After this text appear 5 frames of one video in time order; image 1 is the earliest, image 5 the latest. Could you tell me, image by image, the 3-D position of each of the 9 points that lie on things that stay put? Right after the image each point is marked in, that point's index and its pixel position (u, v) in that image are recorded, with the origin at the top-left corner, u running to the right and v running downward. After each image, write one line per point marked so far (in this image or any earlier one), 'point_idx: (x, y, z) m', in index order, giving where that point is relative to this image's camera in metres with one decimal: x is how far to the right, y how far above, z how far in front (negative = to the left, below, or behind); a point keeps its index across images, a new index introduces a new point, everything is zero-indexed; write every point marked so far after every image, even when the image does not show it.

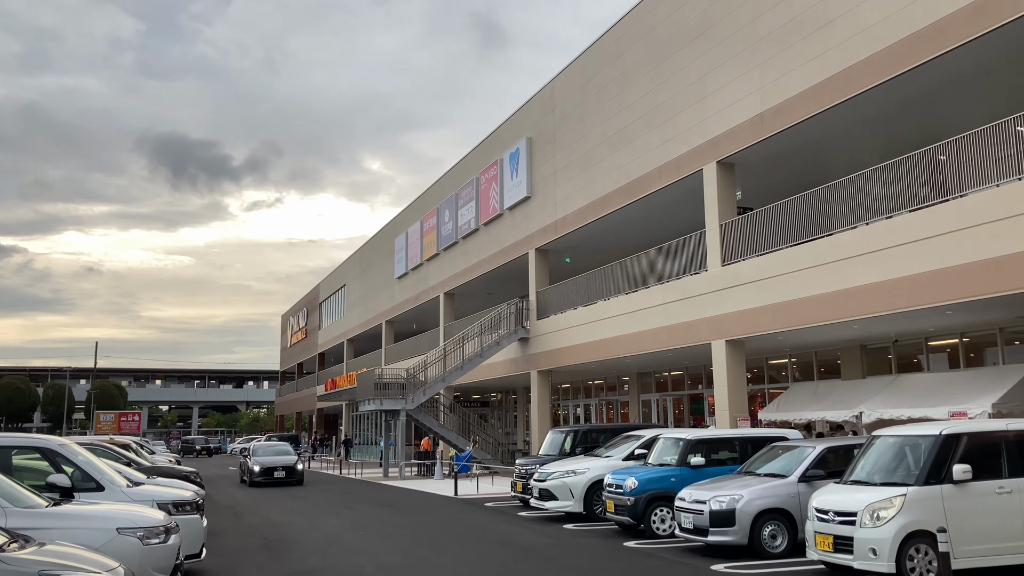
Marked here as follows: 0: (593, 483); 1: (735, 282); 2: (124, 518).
0: (+1.2, -2.9, +13.3) m
1: (+4.6, +0.1, +18.6) m
2: (-3.0, -1.8, +6.9) m
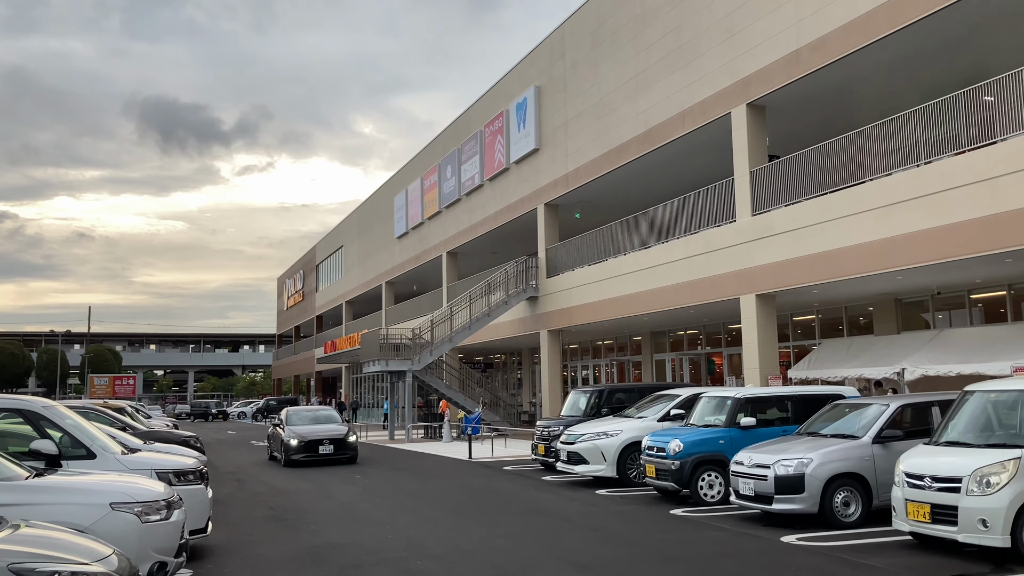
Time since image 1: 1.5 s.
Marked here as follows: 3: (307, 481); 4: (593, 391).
0: (+1.6, -2.2, +12.3) m
1: (+4.9, +1.1, +17.5) m
2: (-2.6, -1.3, +5.9) m
3: (-3.4, -3.2, +14.6) m
4: (+1.4, -1.8, +15.3) m
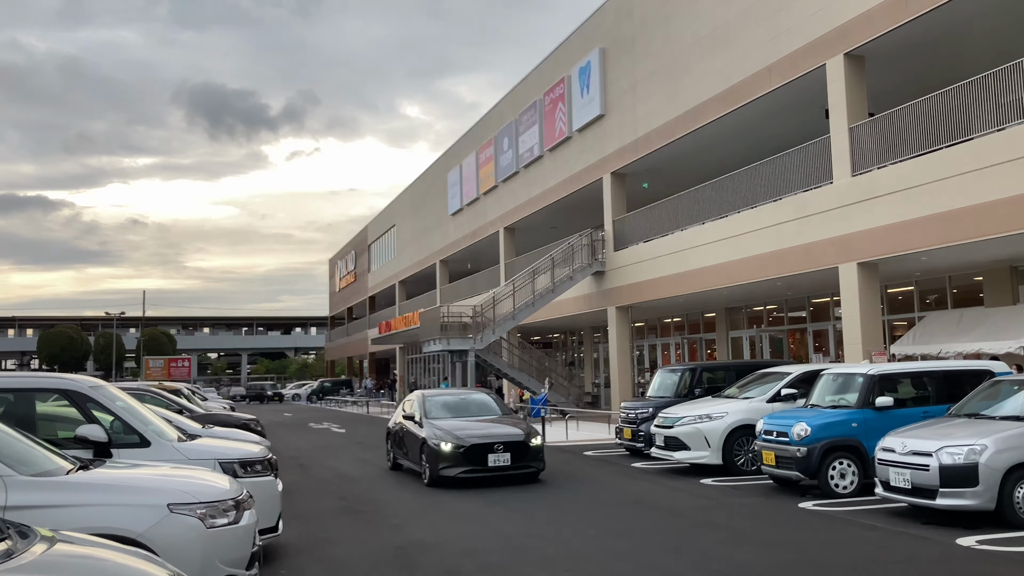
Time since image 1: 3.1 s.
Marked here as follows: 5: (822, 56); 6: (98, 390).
0: (+2.7, -1.8, +11.0) m
1: (+6.3, +1.7, +15.9) m
2: (-1.8, -1.1, +4.8) m
3: (-2.1, -2.7, +13.6) m
4: (+2.7, -1.3, +14.0) m
5: (+5.9, +4.4, +16.8) m
6: (-3.1, -0.8, +6.7) m
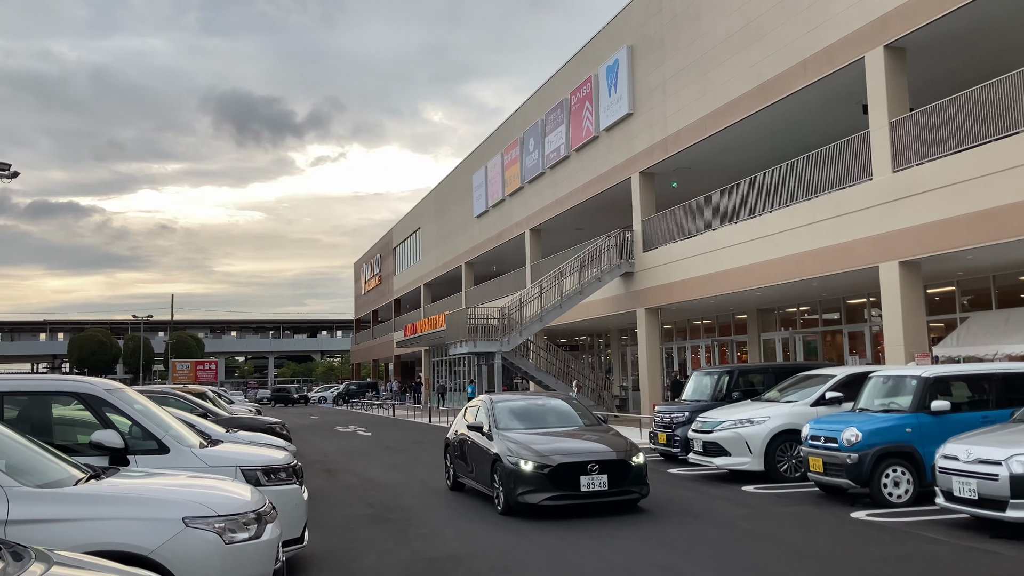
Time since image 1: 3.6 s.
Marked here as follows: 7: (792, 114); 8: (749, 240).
0: (+3.1, -1.7, +10.5) m
1: (+6.8, +1.7, +15.4) m
2: (-1.6, -1.1, +4.4) m
3: (-1.6, -2.8, +13.2) m
4: (+3.2, -1.3, +13.5) m
5: (+6.4, +4.4, +16.3) m
6: (-2.8, -0.8, +6.3) m
7: (+6.1, +3.8, +19.5) m
8: (+5.3, +1.1, +19.9) m
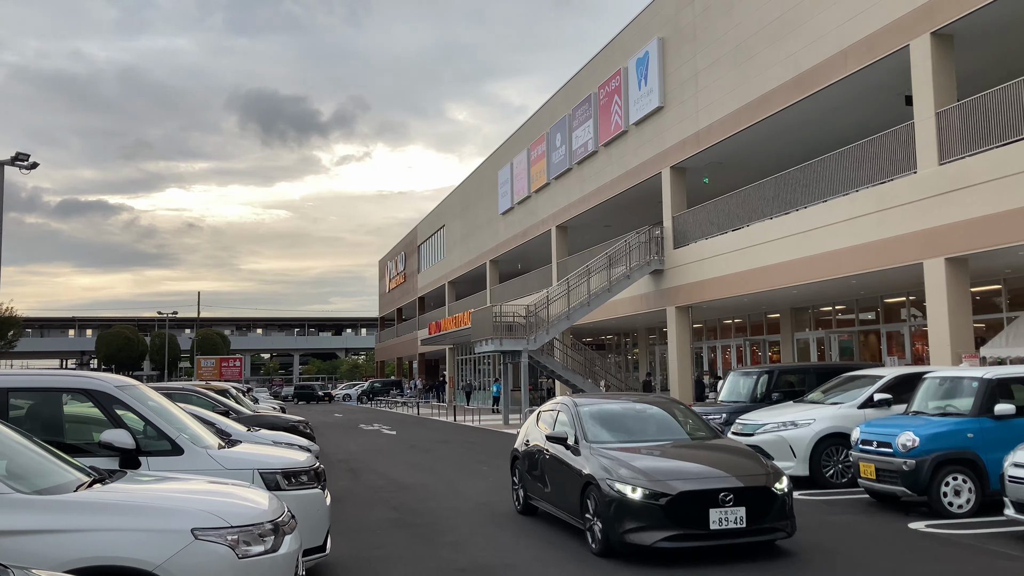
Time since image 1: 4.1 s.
0: (+3.5, -1.7, +10.0) m
1: (+7.3, +1.7, +14.7) m
2: (-1.4, -1.0, +4.0) m
3: (-1.2, -2.7, +12.8) m
4: (+3.6, -1.2, +13.0) m
5: (+6.9, +4.4, +15.7) m
6: (-2.6, -0.7, +6.0) m
7: (+6.8, +3.9, +18.8) m
8: (+5.9, +1.1, +19.3) m
